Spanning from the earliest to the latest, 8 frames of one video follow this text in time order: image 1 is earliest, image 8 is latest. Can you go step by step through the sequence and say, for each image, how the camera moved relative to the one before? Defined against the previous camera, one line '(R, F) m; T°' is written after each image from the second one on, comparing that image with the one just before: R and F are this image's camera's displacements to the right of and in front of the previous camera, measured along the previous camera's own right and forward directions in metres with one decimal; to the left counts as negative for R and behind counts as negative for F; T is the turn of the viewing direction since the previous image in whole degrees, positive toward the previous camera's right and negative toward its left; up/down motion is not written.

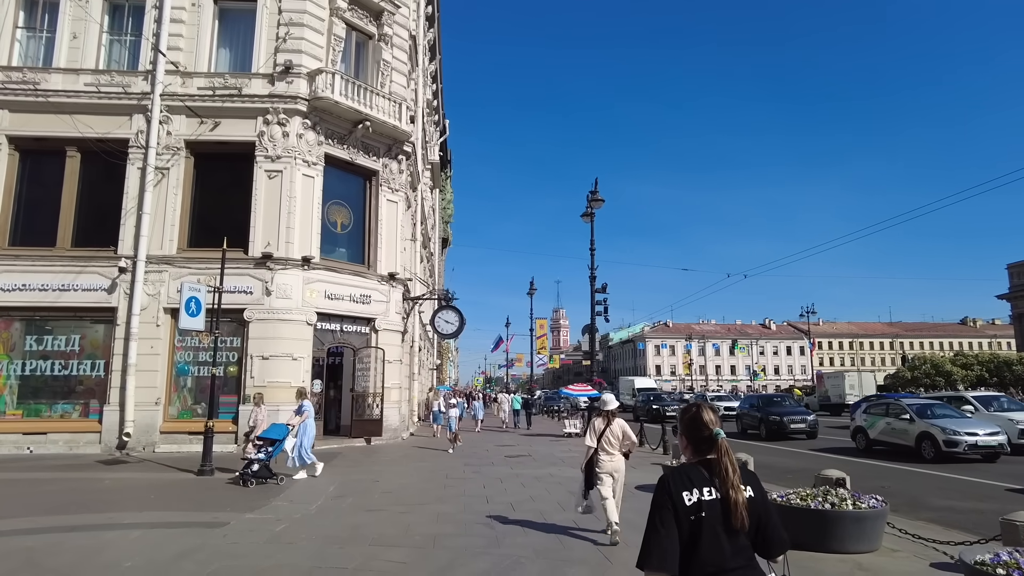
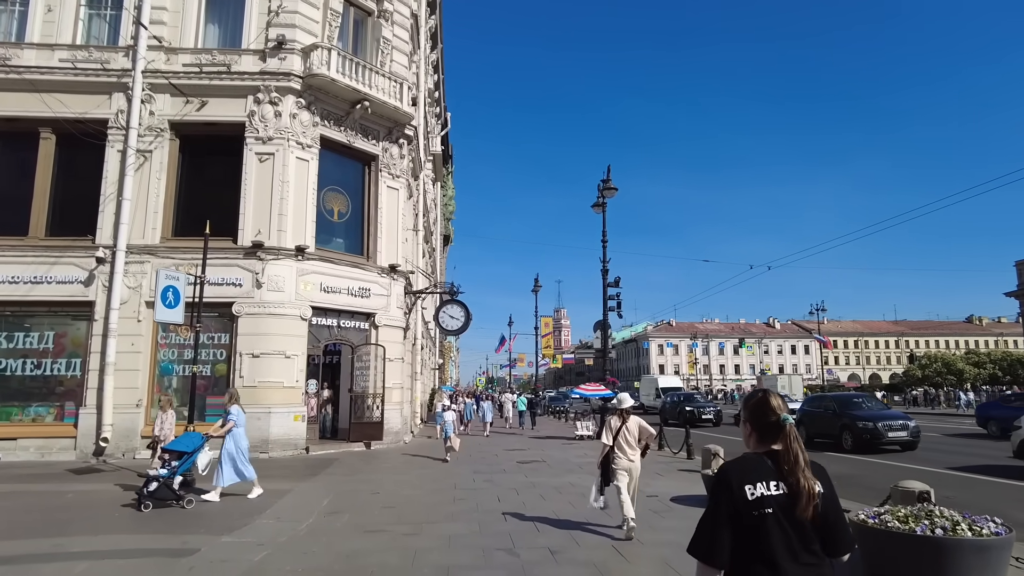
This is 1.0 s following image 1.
(-0.3, +1.4) m; 0°
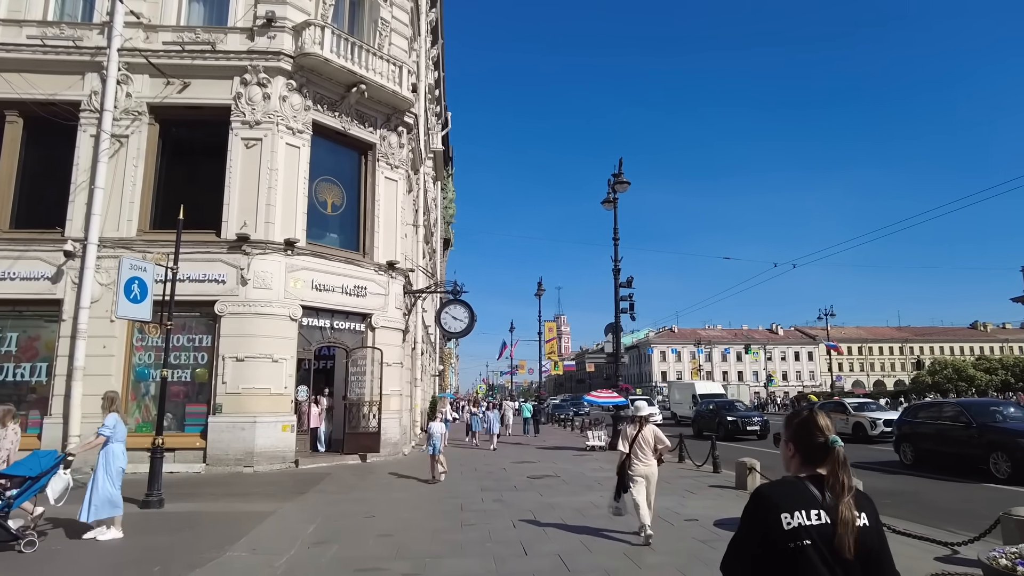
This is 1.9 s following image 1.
(-0.3, +1.5) m; 0°
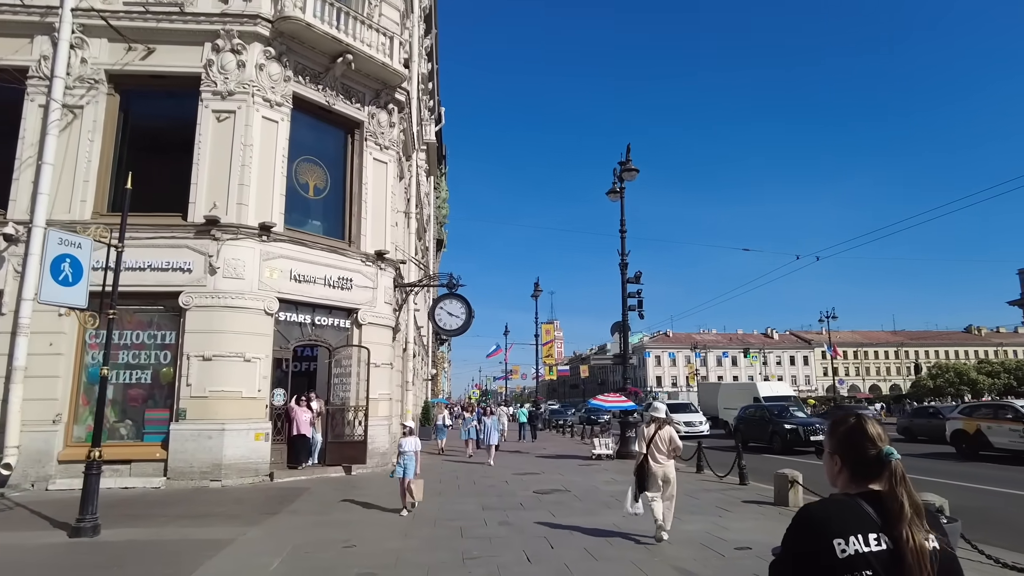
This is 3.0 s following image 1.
(-0.3, +1.7) m; +1°
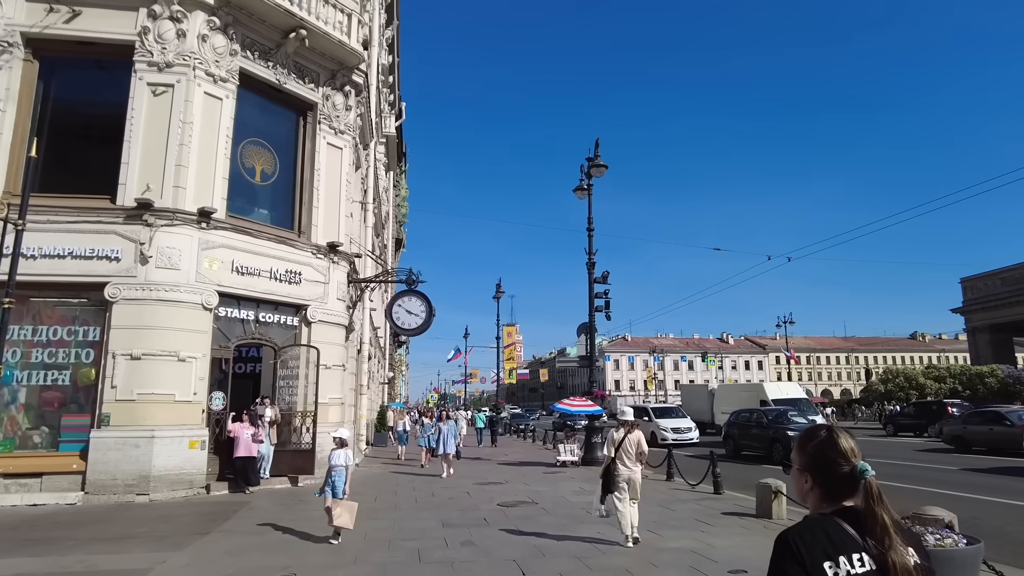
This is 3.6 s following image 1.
(-0.1, +1.0) m; +4°
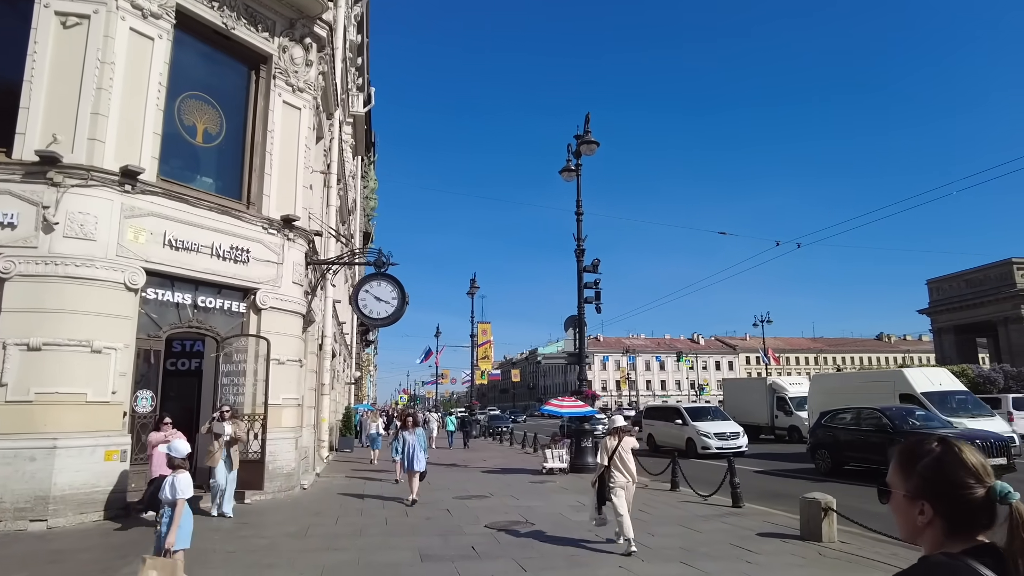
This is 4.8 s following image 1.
(-0.3, +2.0) m; +3°
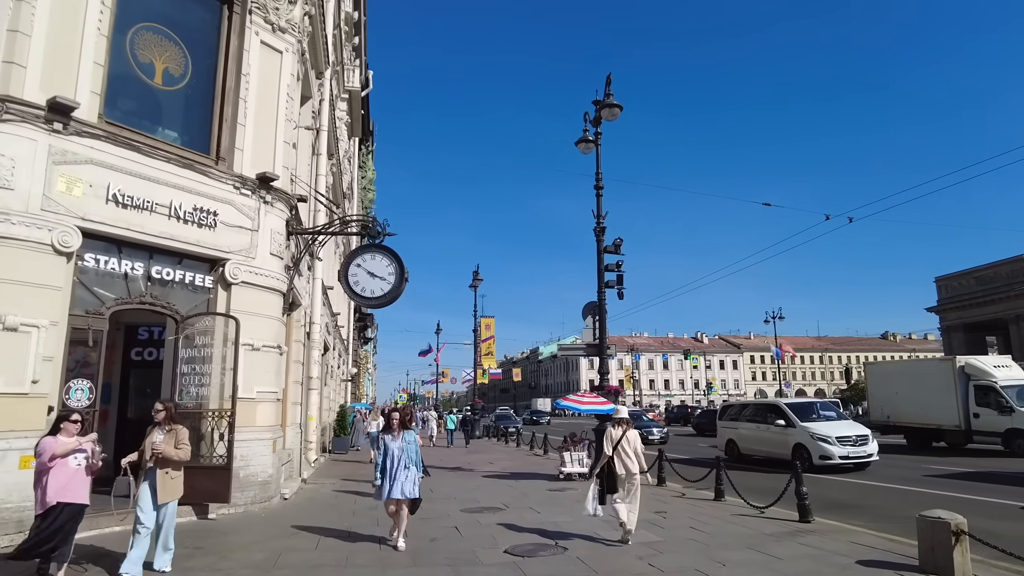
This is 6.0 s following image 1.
(-0.3, +2.1) m; 0°
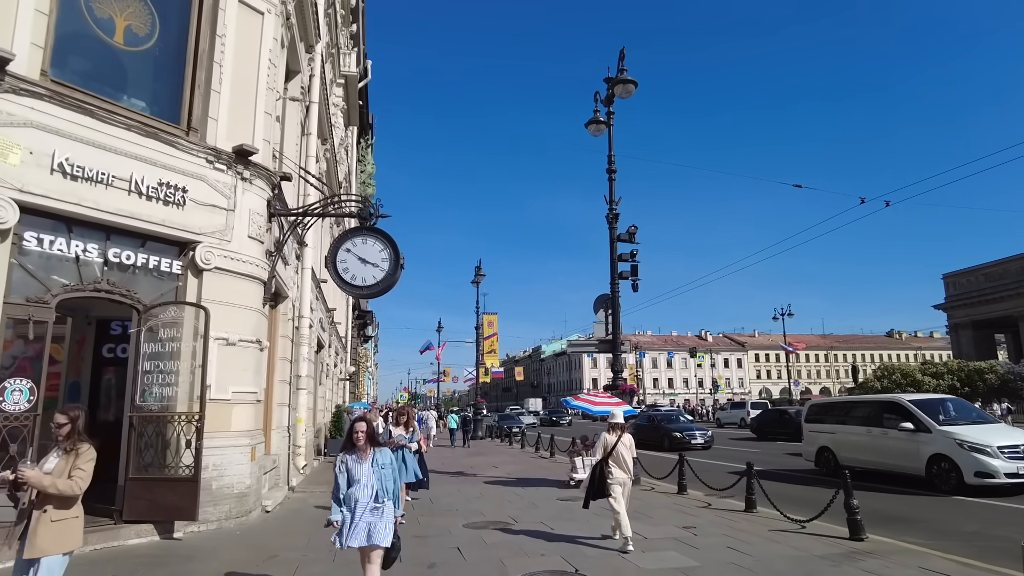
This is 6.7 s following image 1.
(-0.1, +1.2) m; 0°
